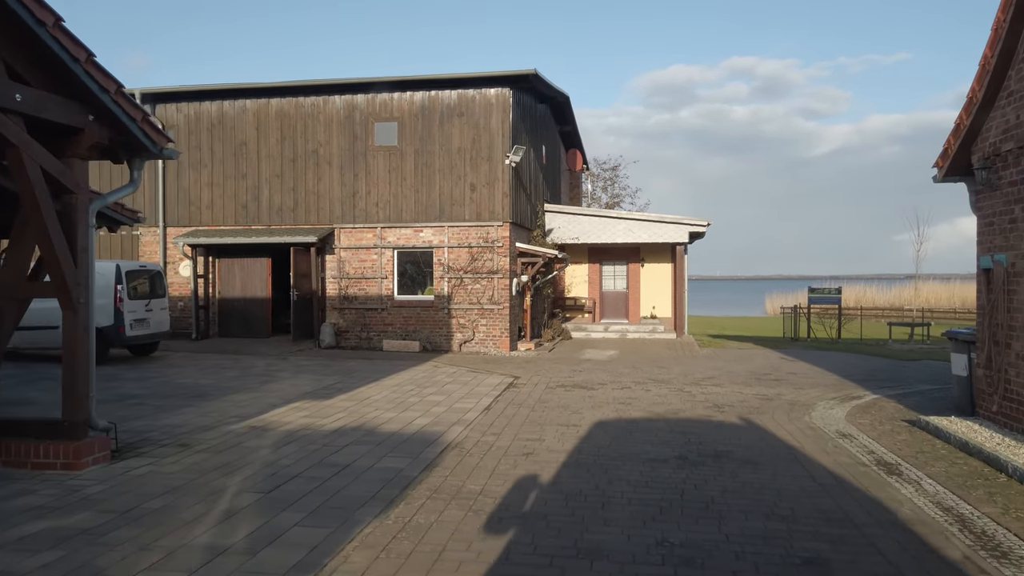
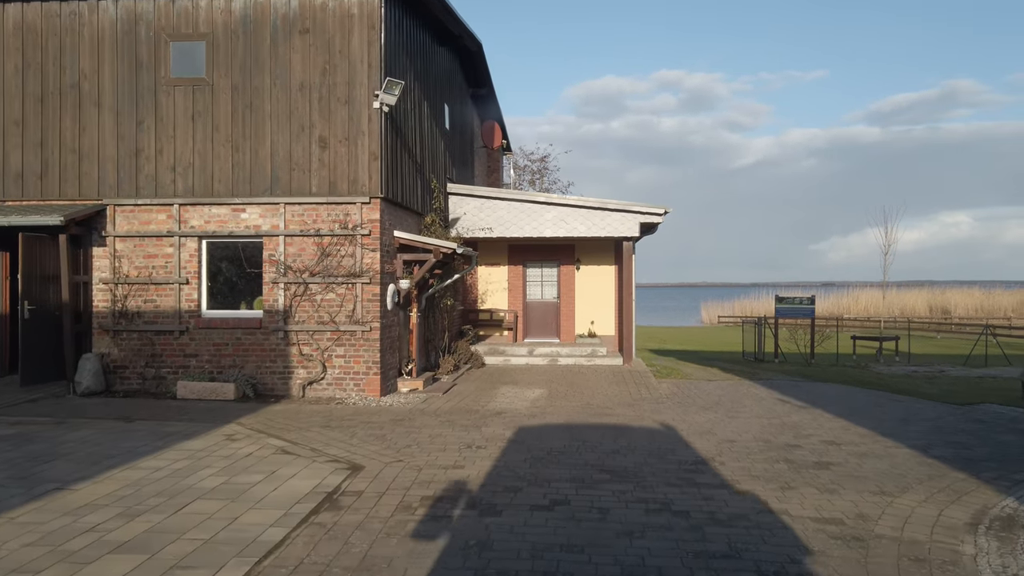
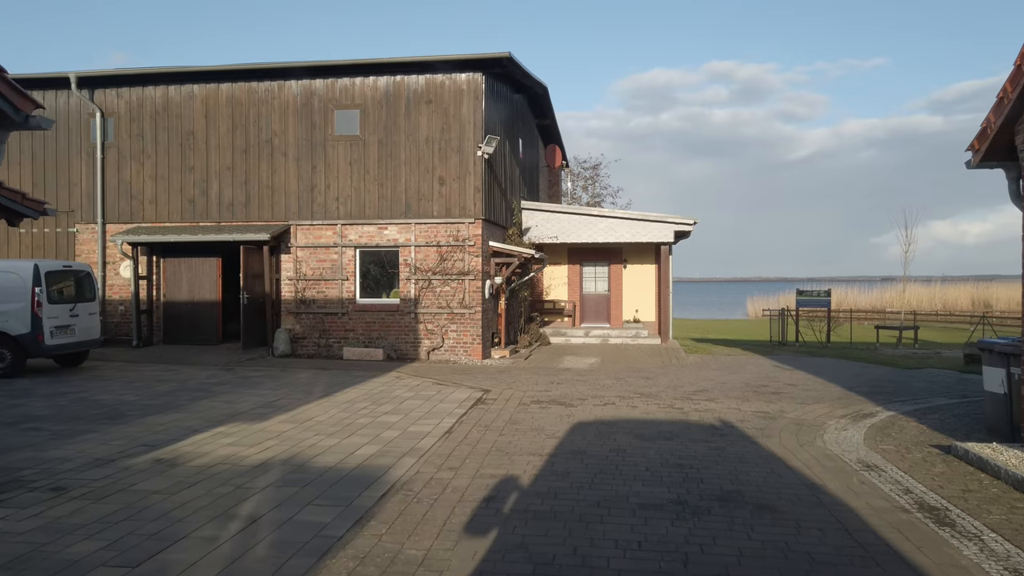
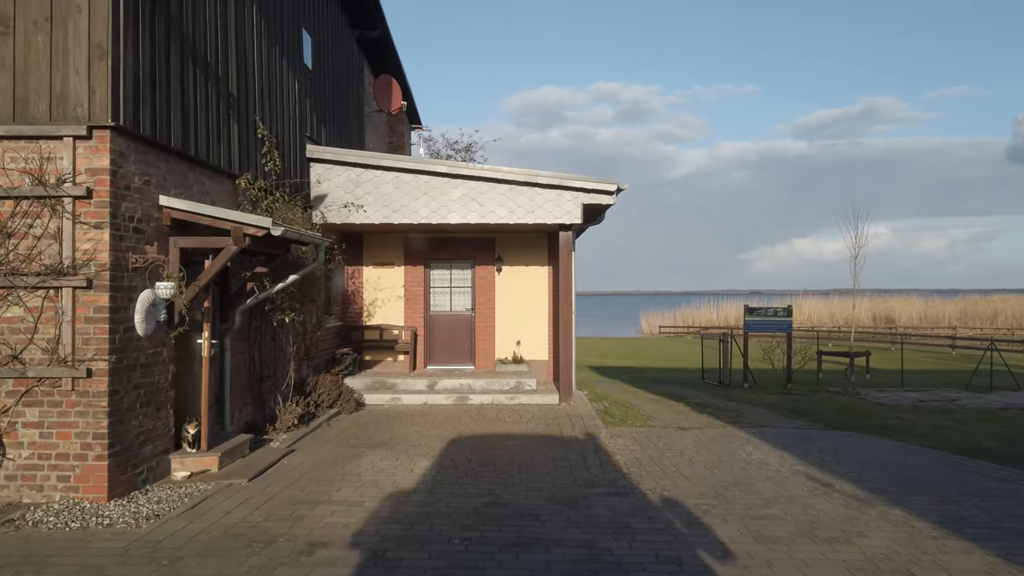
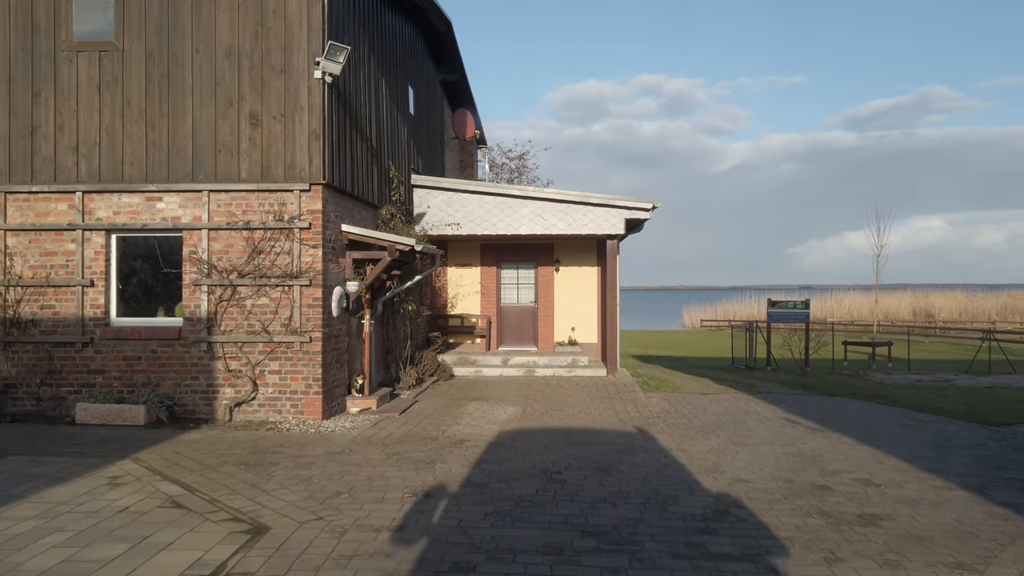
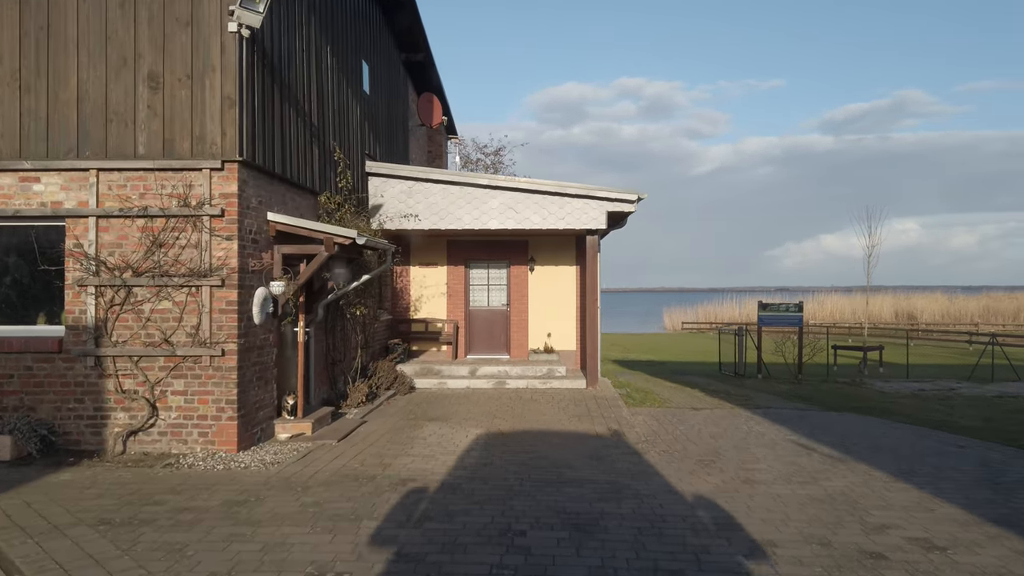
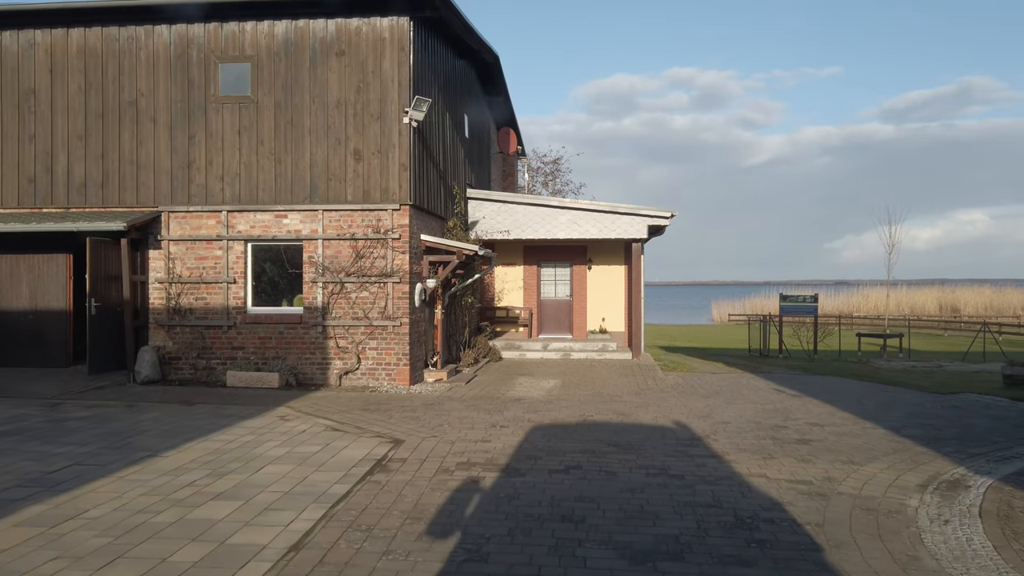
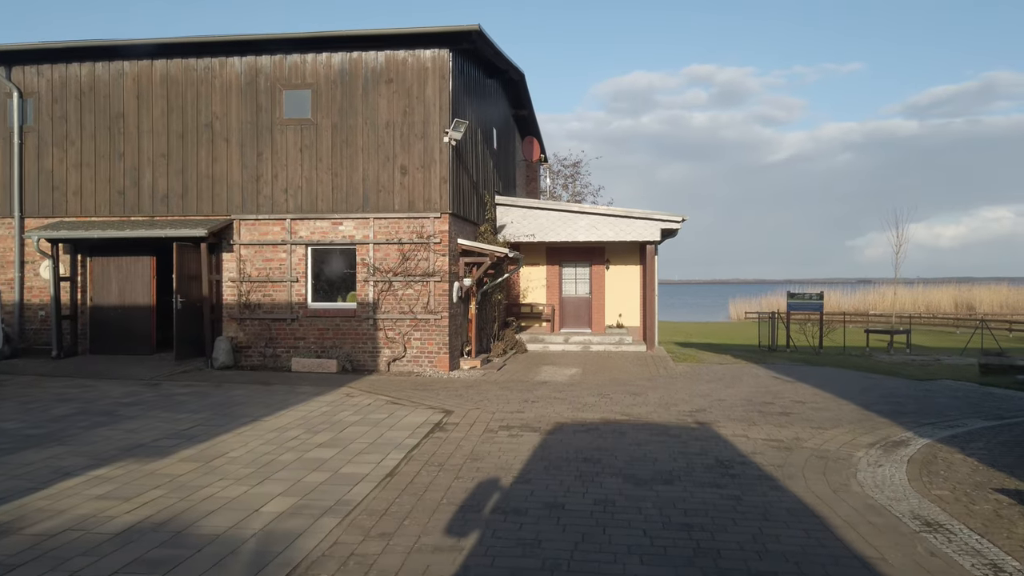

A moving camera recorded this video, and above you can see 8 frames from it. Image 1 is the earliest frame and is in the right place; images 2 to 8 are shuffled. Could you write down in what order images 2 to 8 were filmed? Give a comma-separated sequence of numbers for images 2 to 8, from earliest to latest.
3, 8, 7, 2, 5, 6, 4
